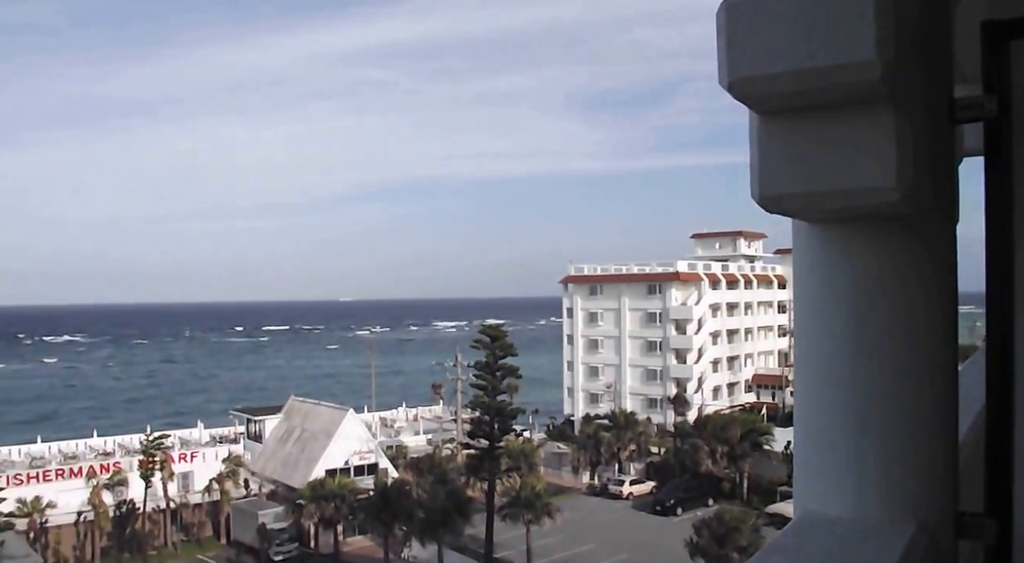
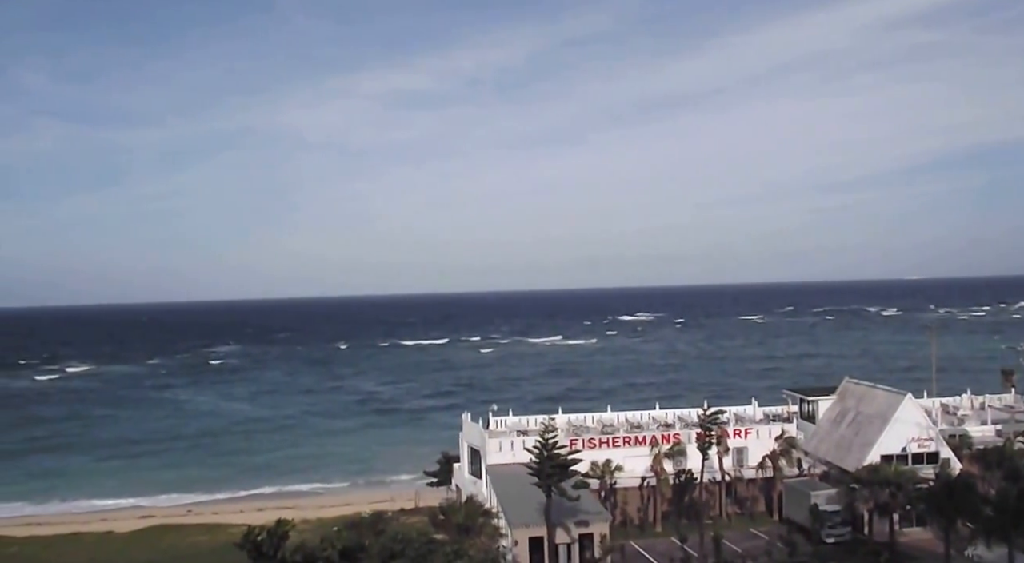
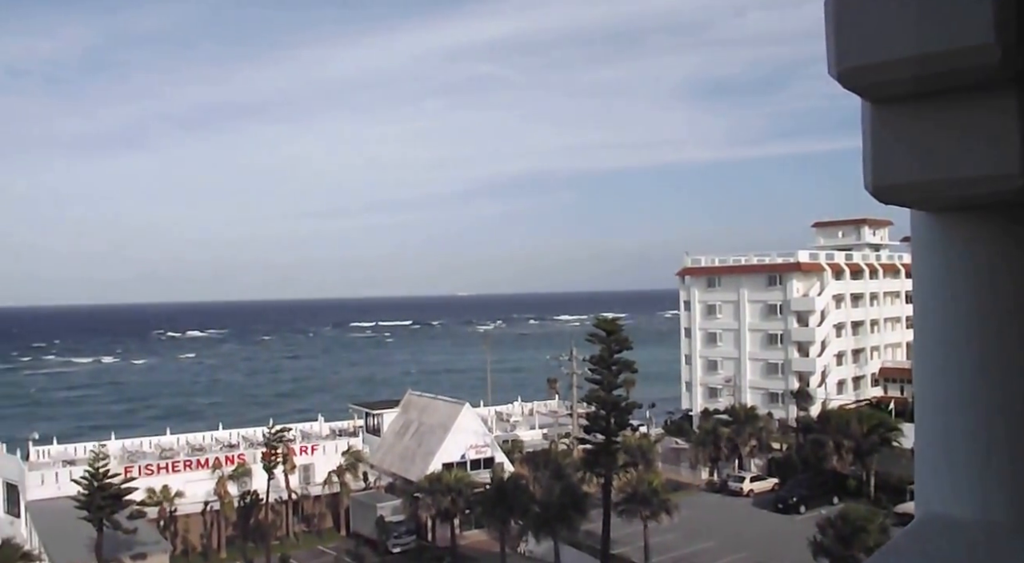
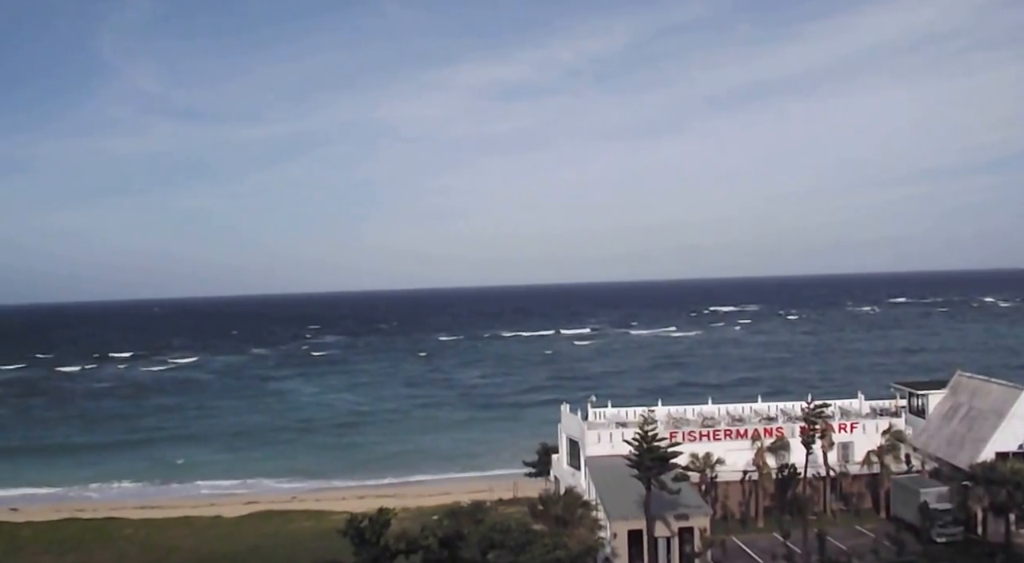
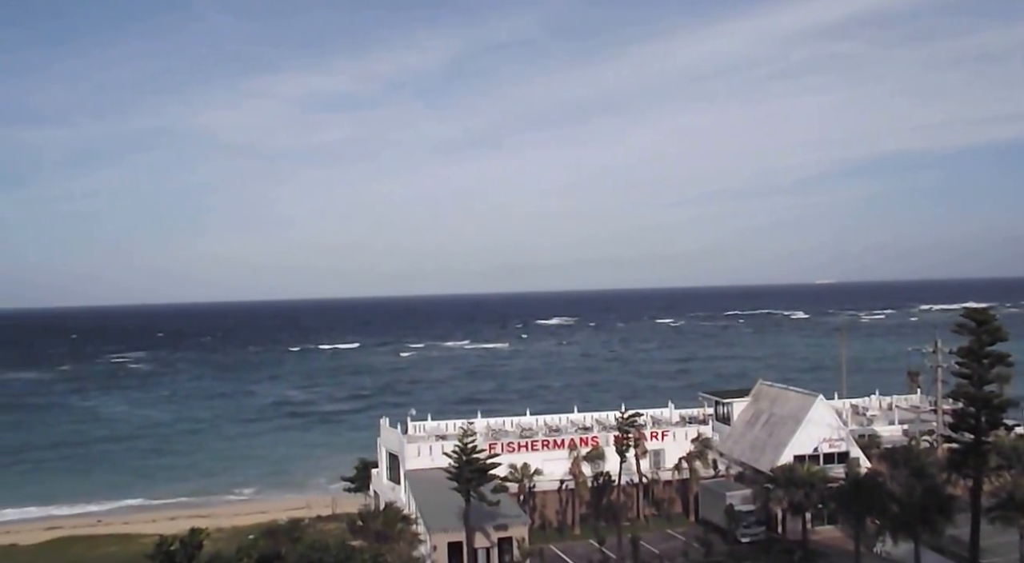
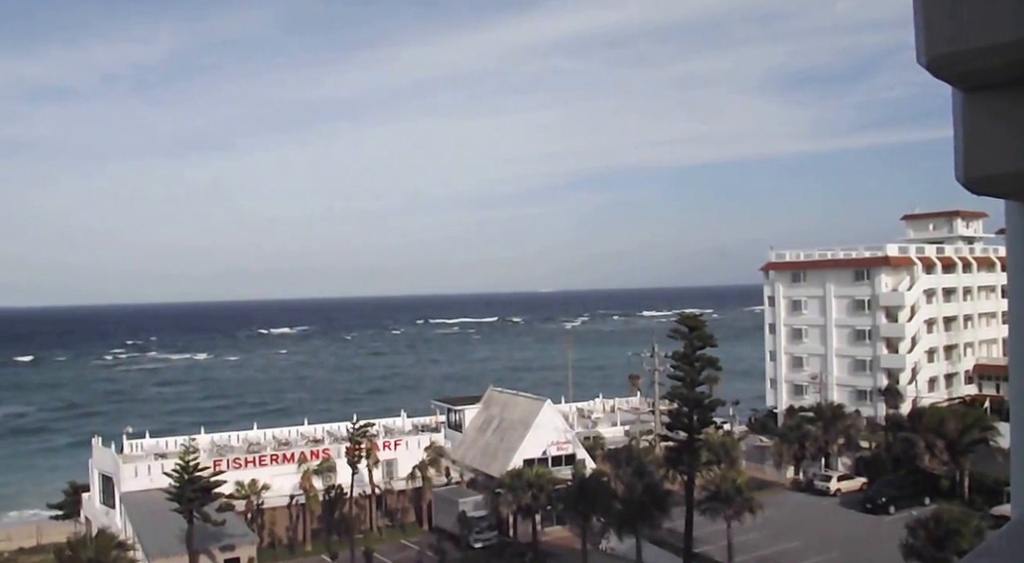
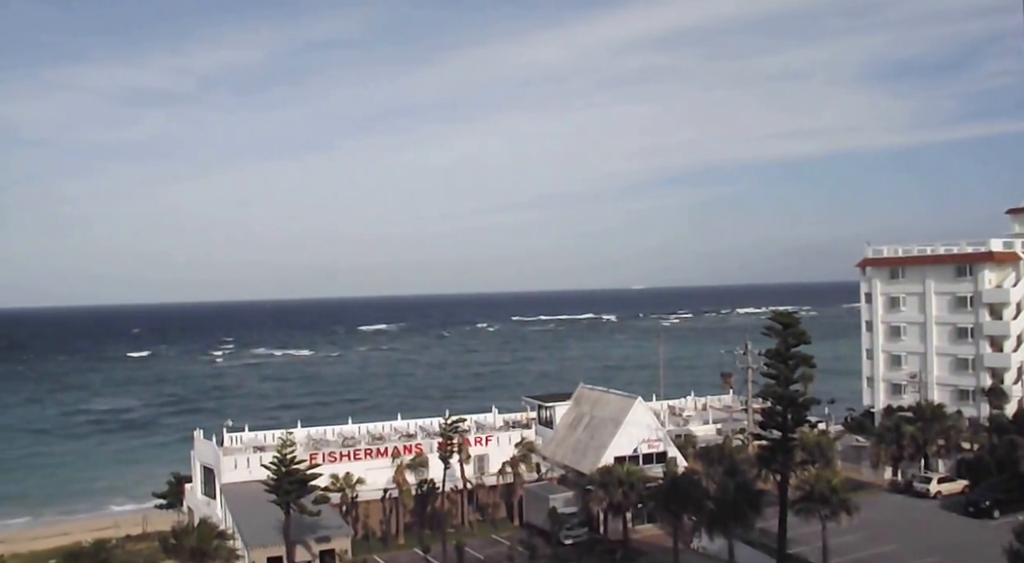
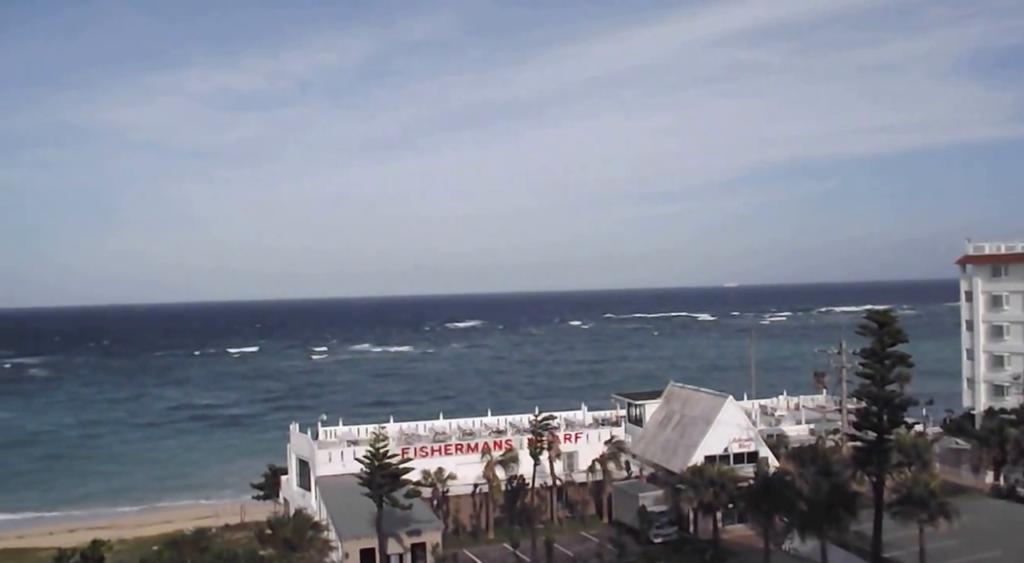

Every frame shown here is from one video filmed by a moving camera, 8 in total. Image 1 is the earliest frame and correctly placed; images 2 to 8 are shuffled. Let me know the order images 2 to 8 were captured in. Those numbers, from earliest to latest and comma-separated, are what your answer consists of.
3, 6, 7, 8, 5, 2, 4
